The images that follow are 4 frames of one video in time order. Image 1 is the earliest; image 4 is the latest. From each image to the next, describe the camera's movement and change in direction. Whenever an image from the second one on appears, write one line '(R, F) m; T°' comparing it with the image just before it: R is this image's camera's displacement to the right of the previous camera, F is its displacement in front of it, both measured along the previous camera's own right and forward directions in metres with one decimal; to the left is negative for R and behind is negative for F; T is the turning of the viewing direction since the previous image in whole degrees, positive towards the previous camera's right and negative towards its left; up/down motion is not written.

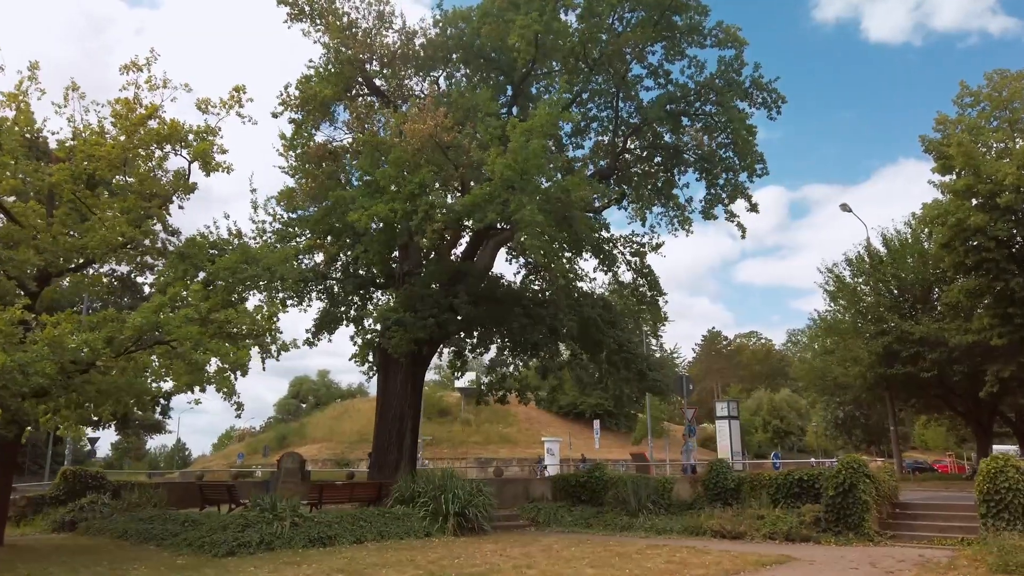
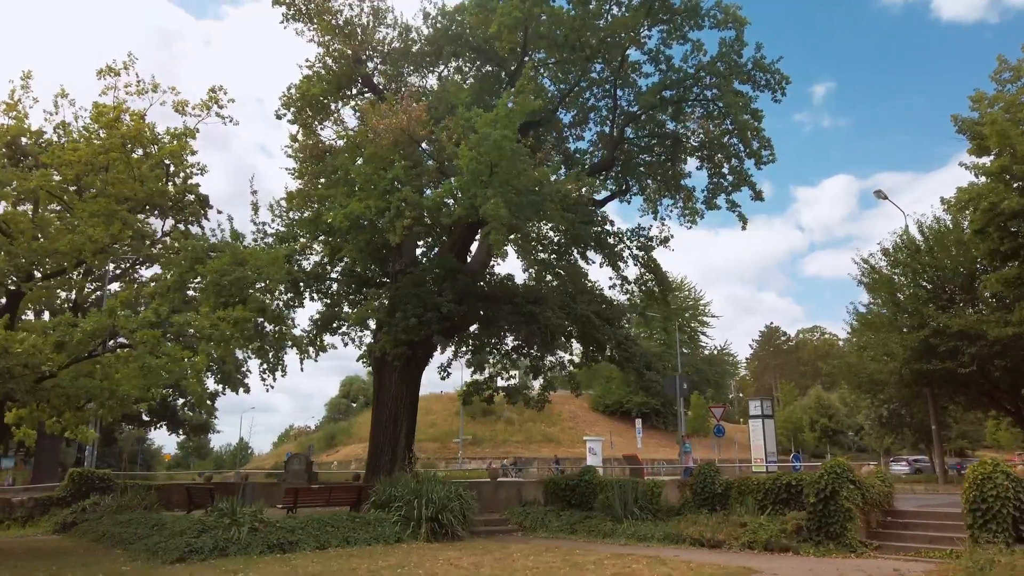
(+1.5, +0.6) m; -4°
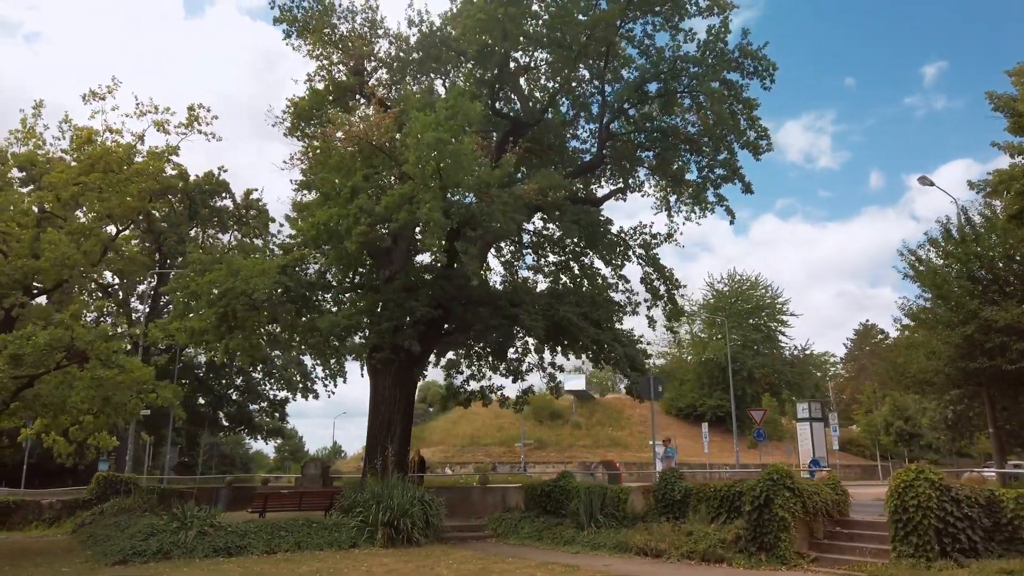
(+2.3, +0.3) m; -6°
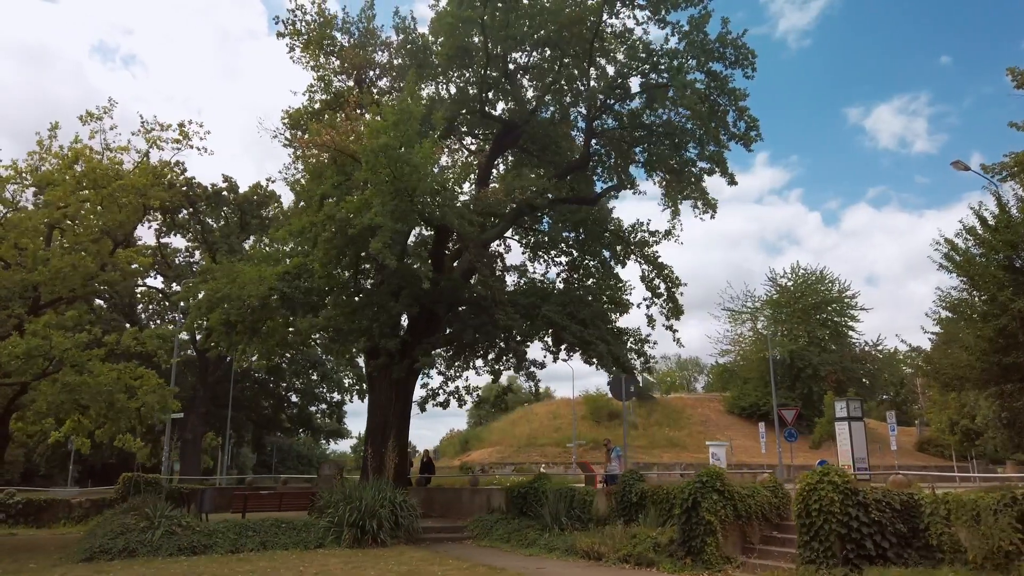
(+2.0, +0.1) m; -5°
